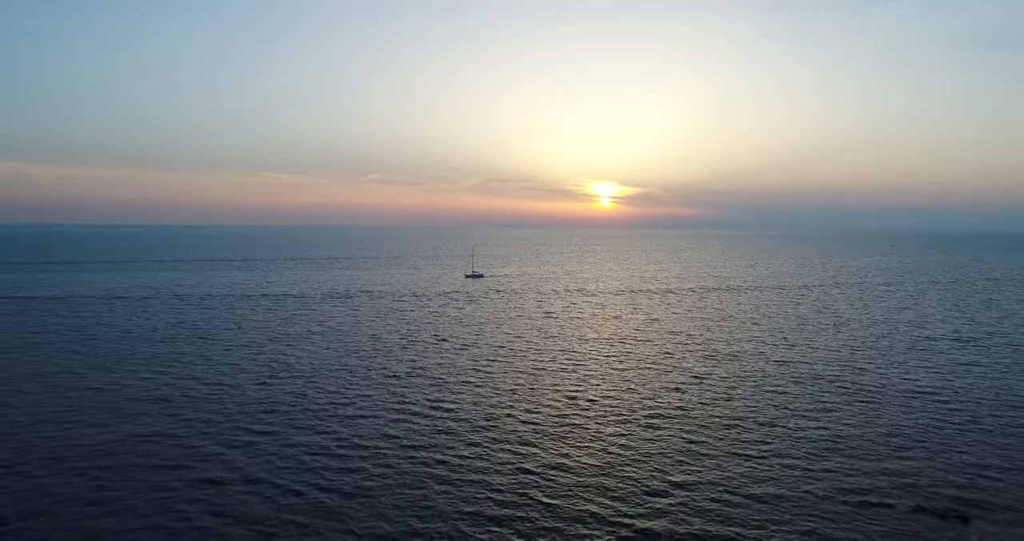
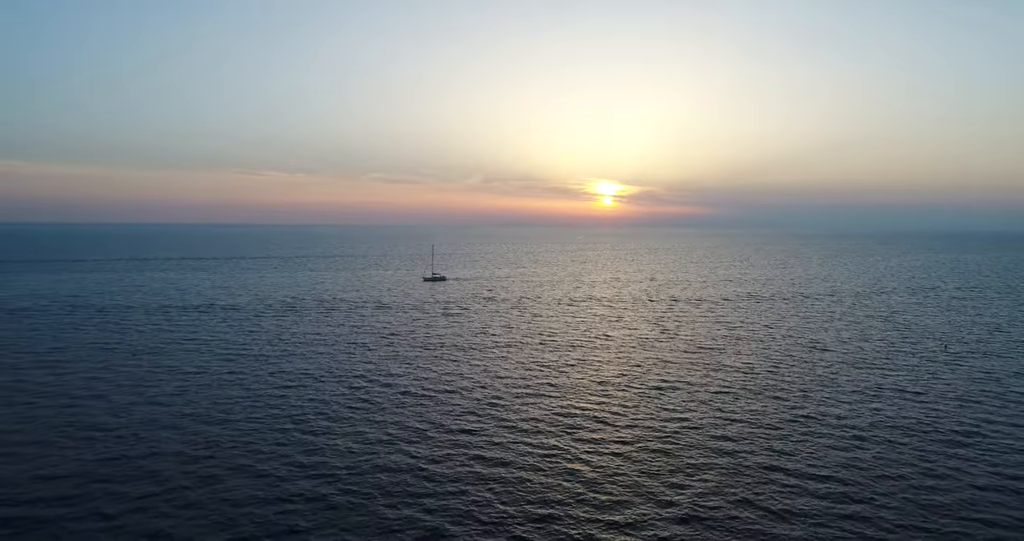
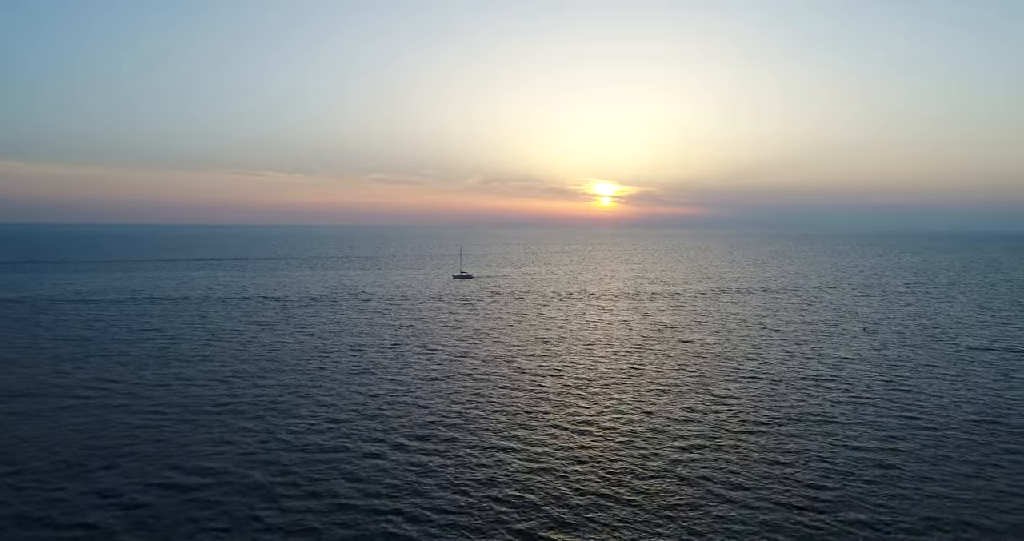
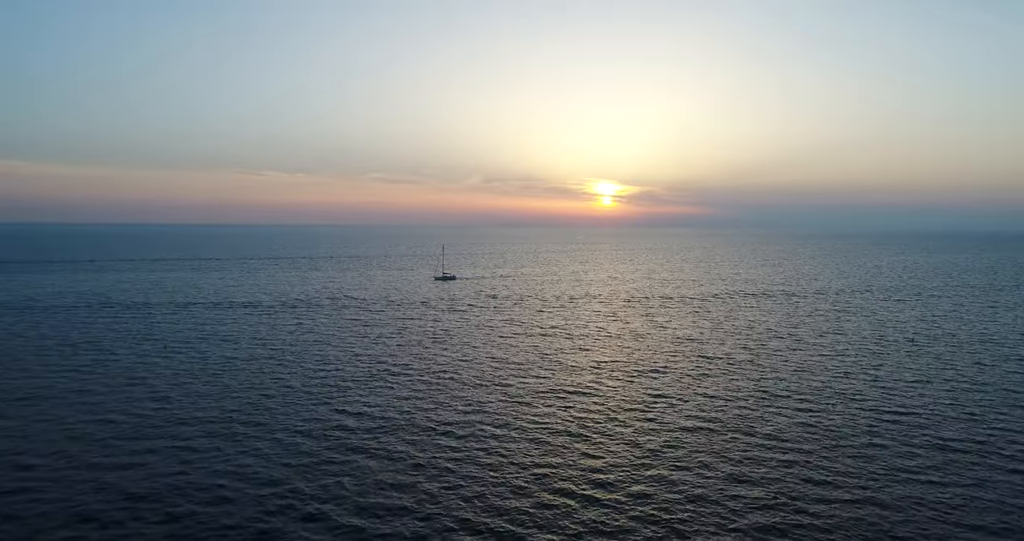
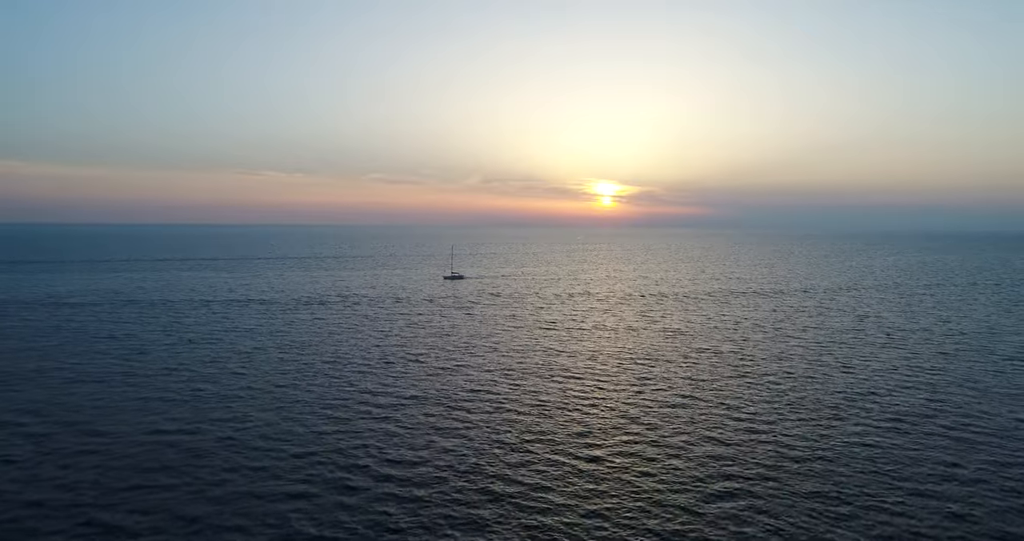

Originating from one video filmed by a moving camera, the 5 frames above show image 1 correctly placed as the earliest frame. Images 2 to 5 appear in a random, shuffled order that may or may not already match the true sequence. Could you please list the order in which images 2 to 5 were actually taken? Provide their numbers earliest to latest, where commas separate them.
3, 5, 4, 2
